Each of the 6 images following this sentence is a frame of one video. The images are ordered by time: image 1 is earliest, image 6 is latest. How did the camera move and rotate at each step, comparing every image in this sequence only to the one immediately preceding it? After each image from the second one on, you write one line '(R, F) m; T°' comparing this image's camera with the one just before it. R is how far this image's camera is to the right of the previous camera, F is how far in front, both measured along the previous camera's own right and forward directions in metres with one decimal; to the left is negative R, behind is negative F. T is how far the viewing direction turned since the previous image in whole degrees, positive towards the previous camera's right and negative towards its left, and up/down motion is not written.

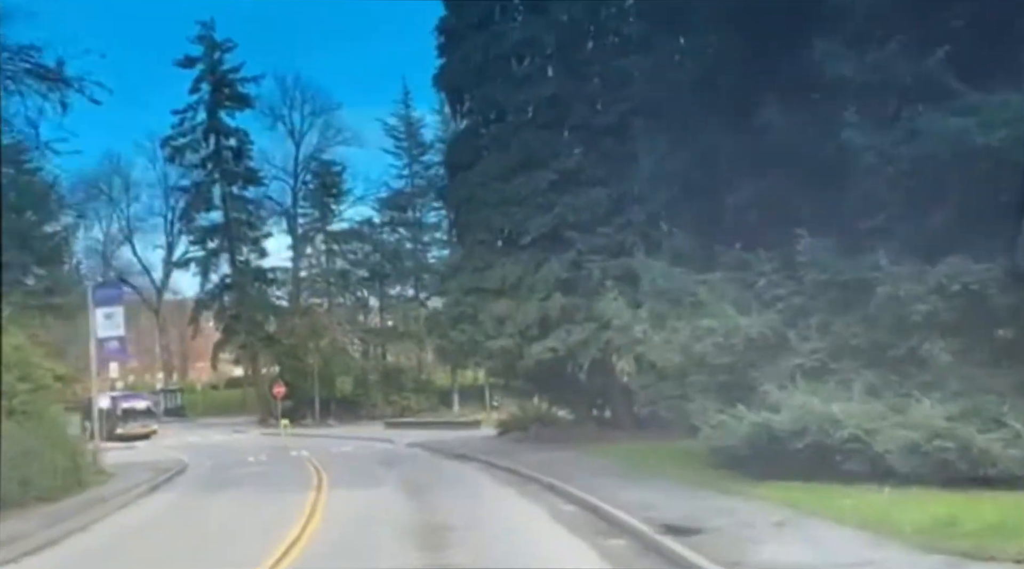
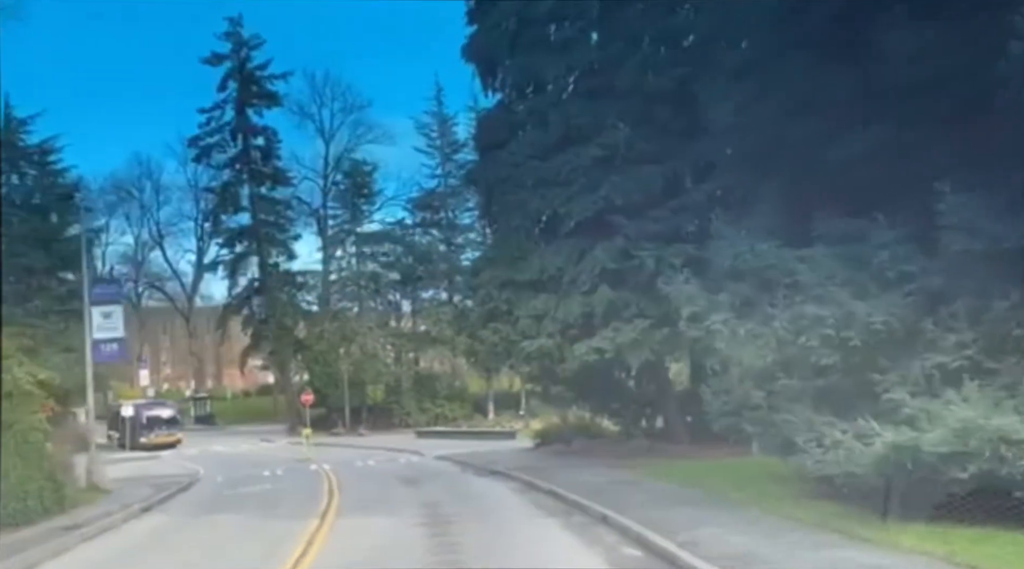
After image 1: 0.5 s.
(0.0, +1.1) m; -2°
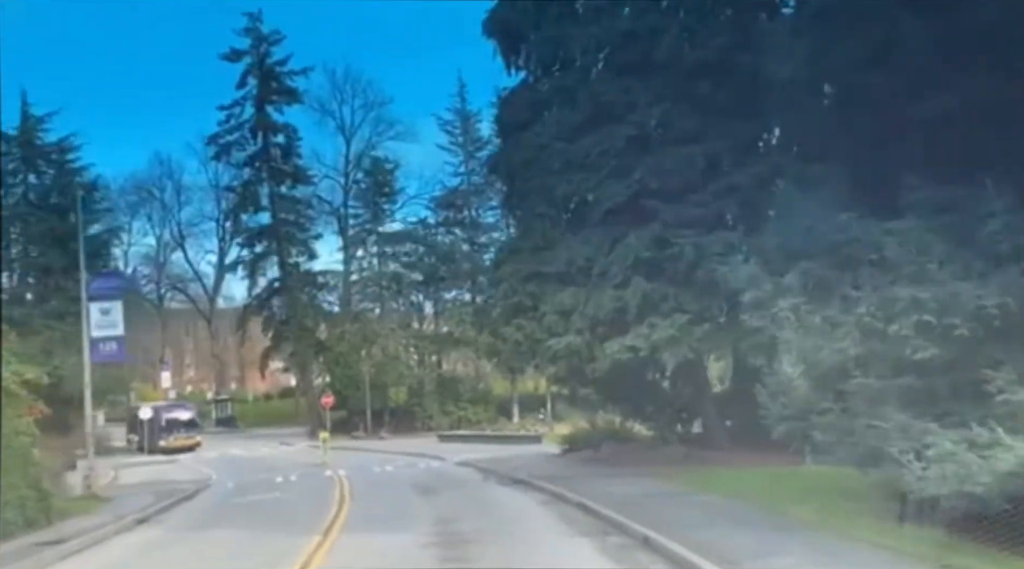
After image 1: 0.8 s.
(0.0, +0.7) m; -1°
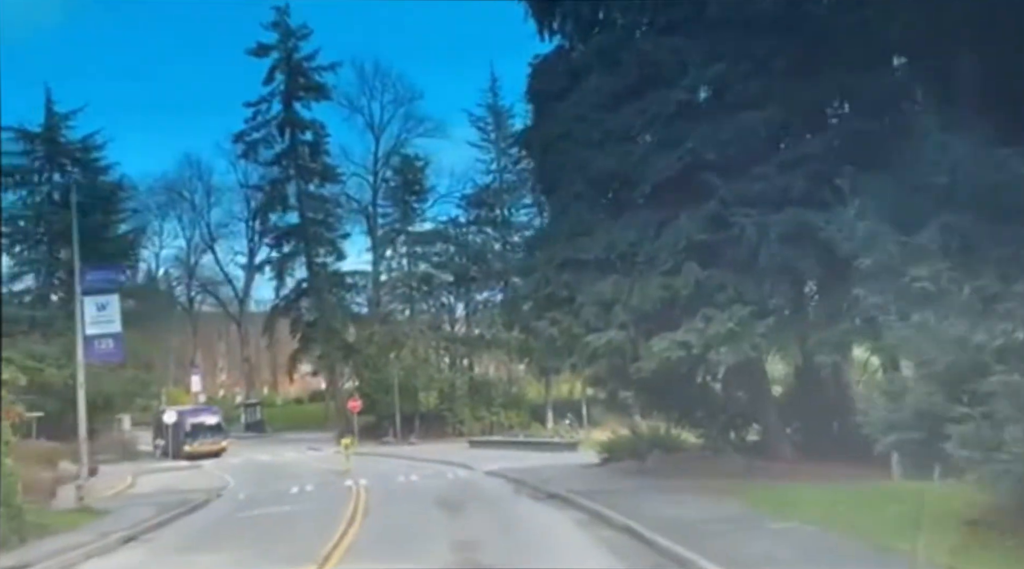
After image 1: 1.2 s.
(0.0, +0.9) m; -2°
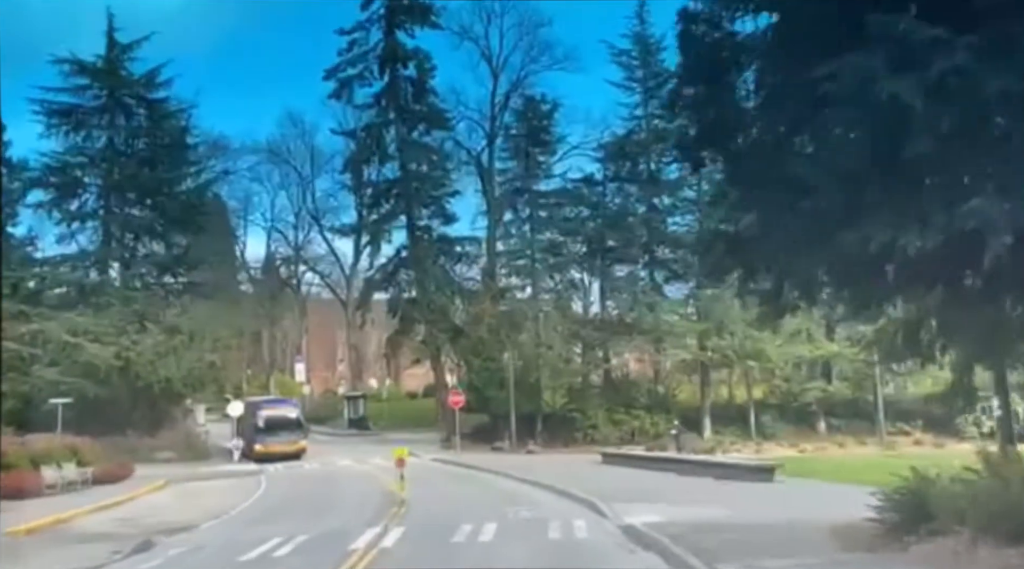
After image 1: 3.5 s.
(-0.1, +5.0) m; -7°
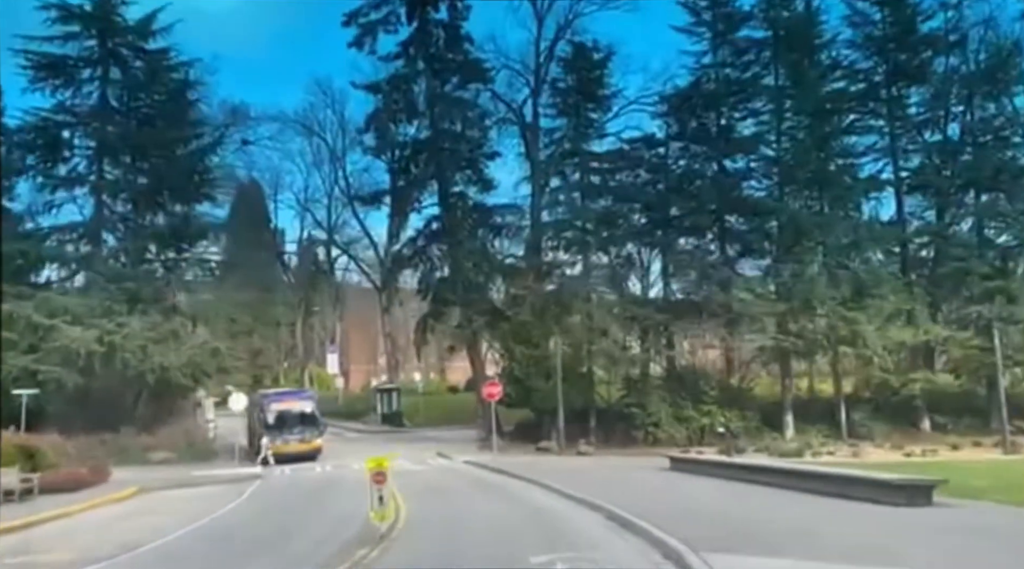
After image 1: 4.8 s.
(+0.1, +2.8) m; -3°
